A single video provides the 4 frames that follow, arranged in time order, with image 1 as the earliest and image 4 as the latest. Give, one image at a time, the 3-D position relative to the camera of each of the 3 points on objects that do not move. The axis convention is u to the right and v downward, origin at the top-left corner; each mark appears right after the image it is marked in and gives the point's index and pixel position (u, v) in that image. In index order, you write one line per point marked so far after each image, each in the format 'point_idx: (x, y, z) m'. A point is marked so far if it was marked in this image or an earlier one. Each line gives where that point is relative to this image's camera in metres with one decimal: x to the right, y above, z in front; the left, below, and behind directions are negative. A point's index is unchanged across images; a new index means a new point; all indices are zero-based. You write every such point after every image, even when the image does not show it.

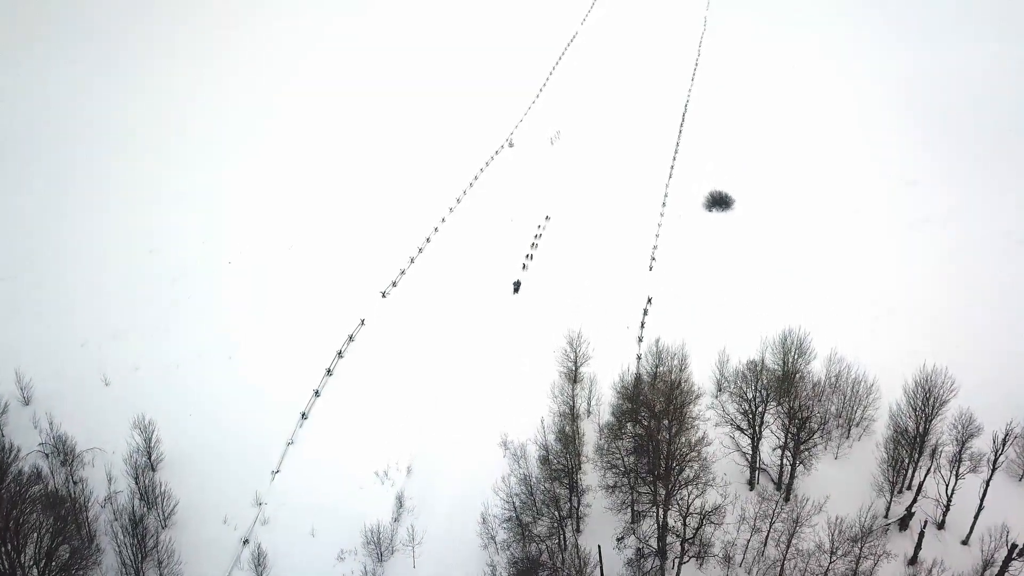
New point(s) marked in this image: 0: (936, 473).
0: (+15.6, -6.8, +19.1) m
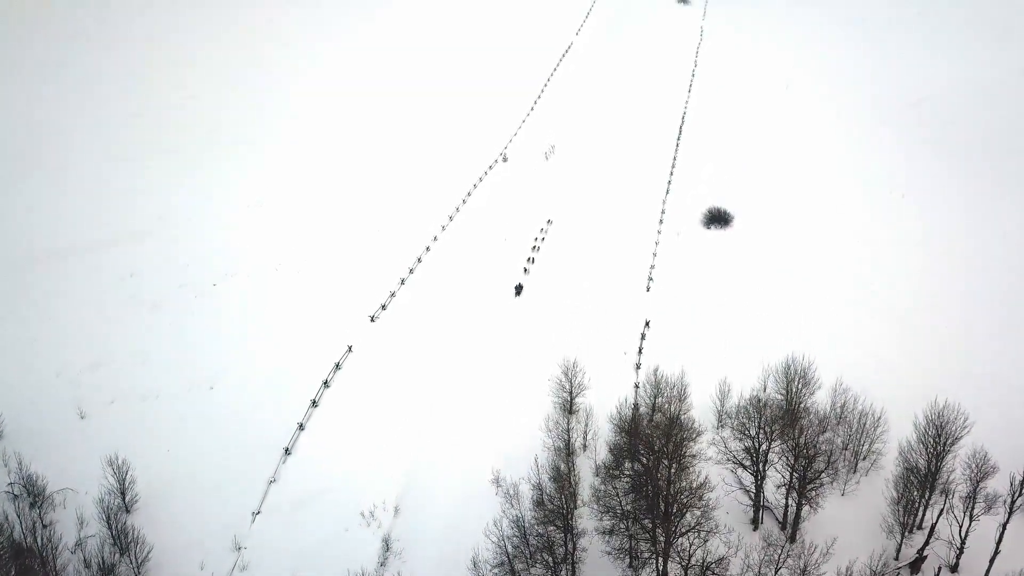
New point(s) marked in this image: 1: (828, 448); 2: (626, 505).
0: (+15.3, -7.9, +18.2) m
1: (+11.8, -6.0, +19.5) m
2: (+4.1, -7.7, +18.5) m
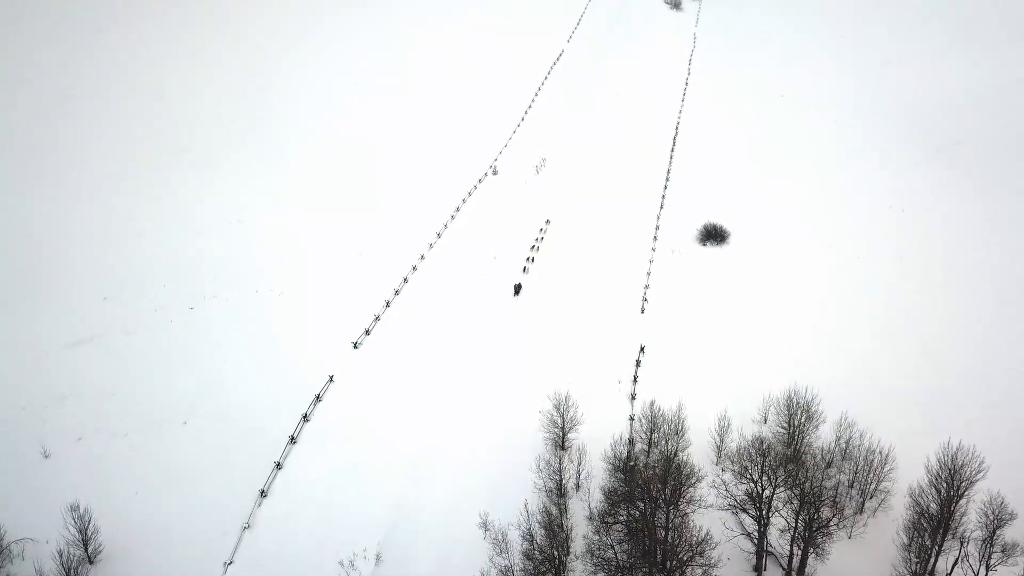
0: (+14.9, -9.0, +17.2) m
1: (+11.4, -7.2, +18.4) m
2: (+3.7, -8.9, +17.4) m
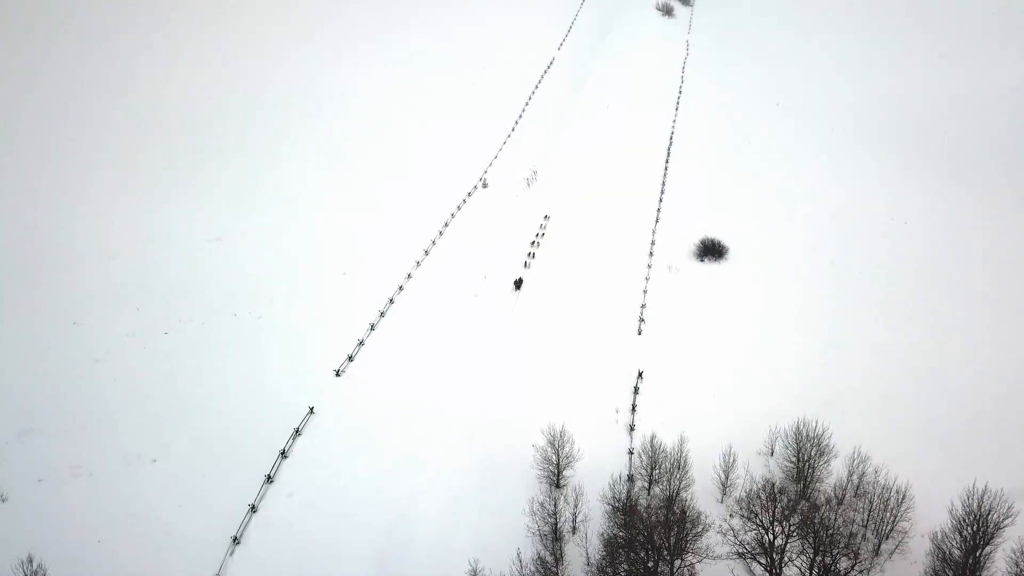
0: (+14.7, -9.9, +15.9) m
1: (+11.1, -8.1, +17.2) m
2: (+3.4, -9.9, +16.0) m
